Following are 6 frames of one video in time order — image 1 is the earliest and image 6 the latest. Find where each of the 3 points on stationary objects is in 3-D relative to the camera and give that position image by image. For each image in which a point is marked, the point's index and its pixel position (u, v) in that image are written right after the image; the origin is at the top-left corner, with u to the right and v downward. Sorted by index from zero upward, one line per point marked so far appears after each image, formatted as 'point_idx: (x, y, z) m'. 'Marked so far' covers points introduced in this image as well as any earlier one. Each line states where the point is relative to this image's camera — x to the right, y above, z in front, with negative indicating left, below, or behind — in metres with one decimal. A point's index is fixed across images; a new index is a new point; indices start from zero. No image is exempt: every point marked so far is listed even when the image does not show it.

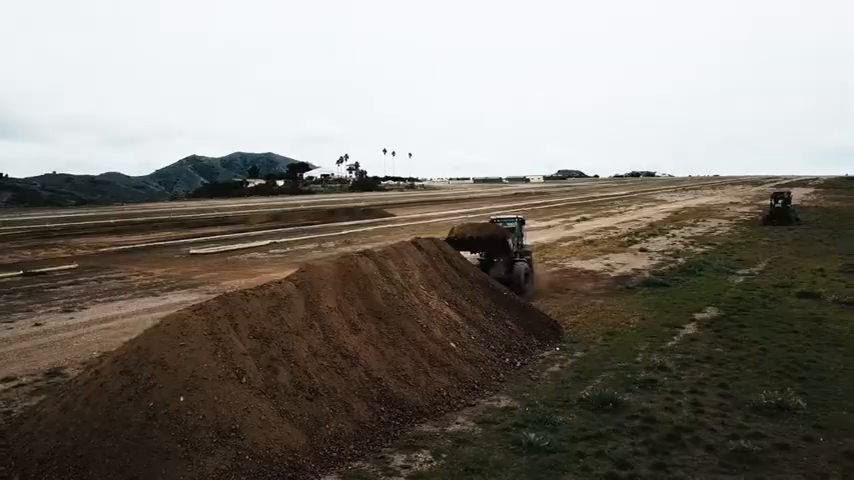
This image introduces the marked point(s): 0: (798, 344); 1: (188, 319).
0: (+7.6, -2.1, +12.3) m
1: (-3.1, -1.0, +7.8) m
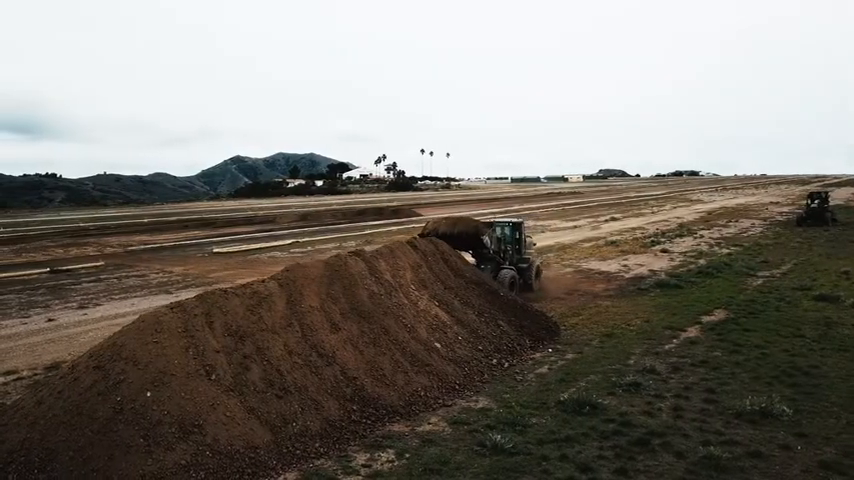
0: (+7.4, -2.2, +11.9) m
1: (-3.5, -1.0, +7.9) m
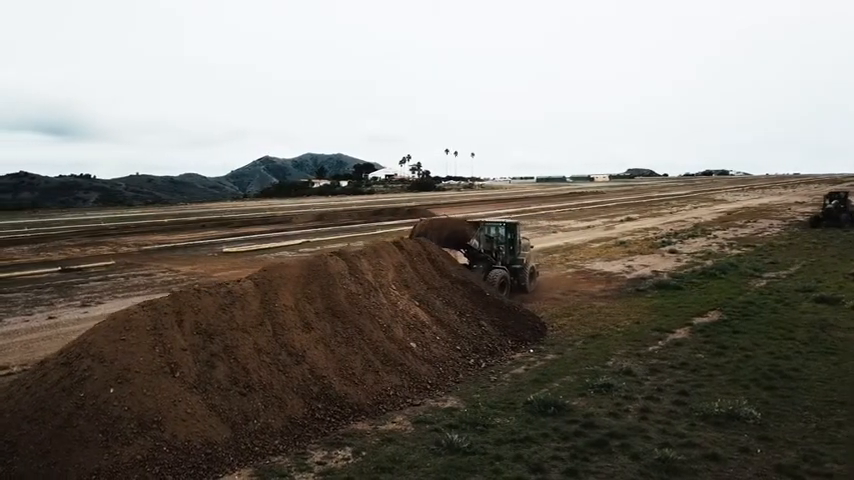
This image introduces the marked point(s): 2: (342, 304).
0: (+7.1, -2.2, +11.7) m
1: (-4.0, -1.0, +8.1) m
2: (-1.5, -1.1, +10.4) m
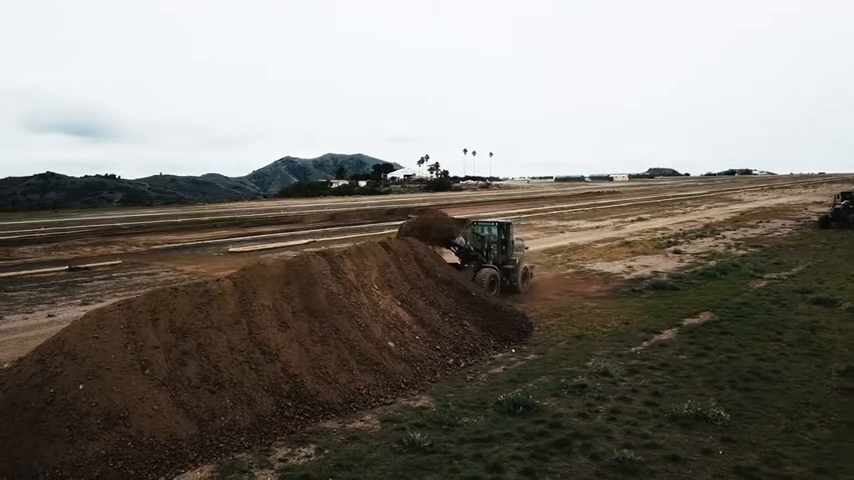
0: (+6.7, -2.2, +11.6) m
1: (-4.4, -1.0, +8.3) m
2: (-1.9, -1.1, +10.5) m
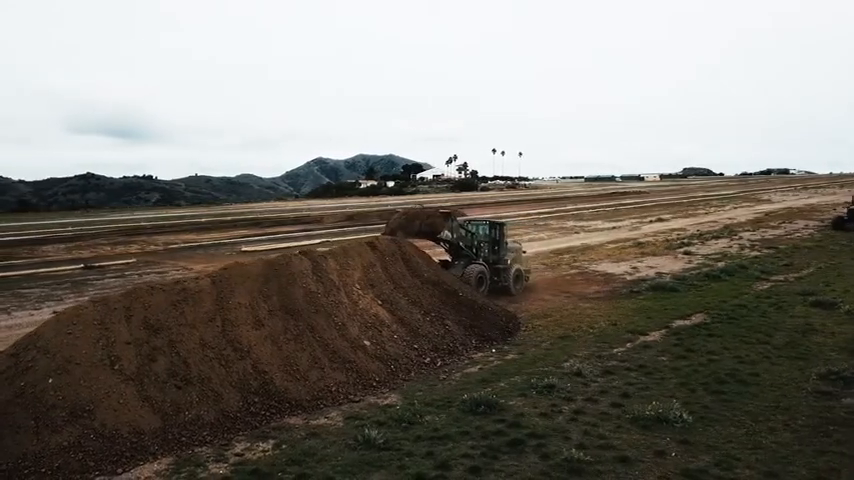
0: (+6.3, -2.2, +11.5) m
1: (-5.0, -1.0, +8.6) m
2: (-2.3, -1.1, +10.7) m
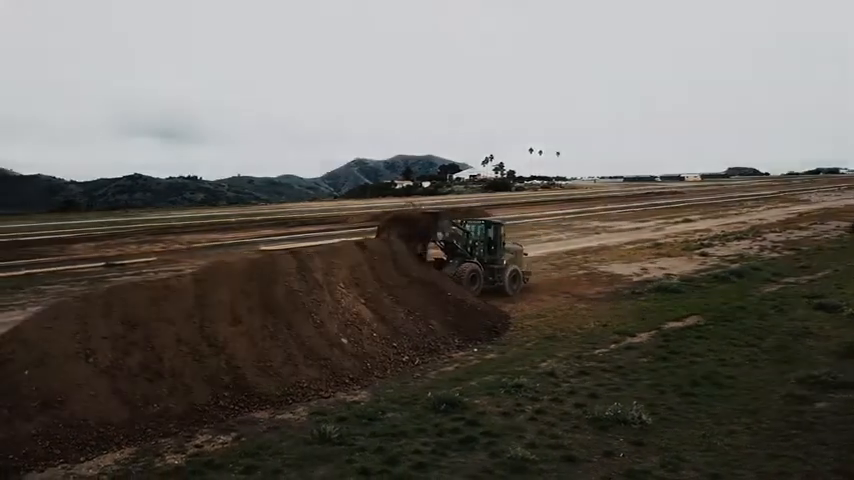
0: (+5.9, -2.2, +11.3) m
1: (-5.5, -1.0, +9.0) m
2: (-2.7, -1.1, +11.0) m
